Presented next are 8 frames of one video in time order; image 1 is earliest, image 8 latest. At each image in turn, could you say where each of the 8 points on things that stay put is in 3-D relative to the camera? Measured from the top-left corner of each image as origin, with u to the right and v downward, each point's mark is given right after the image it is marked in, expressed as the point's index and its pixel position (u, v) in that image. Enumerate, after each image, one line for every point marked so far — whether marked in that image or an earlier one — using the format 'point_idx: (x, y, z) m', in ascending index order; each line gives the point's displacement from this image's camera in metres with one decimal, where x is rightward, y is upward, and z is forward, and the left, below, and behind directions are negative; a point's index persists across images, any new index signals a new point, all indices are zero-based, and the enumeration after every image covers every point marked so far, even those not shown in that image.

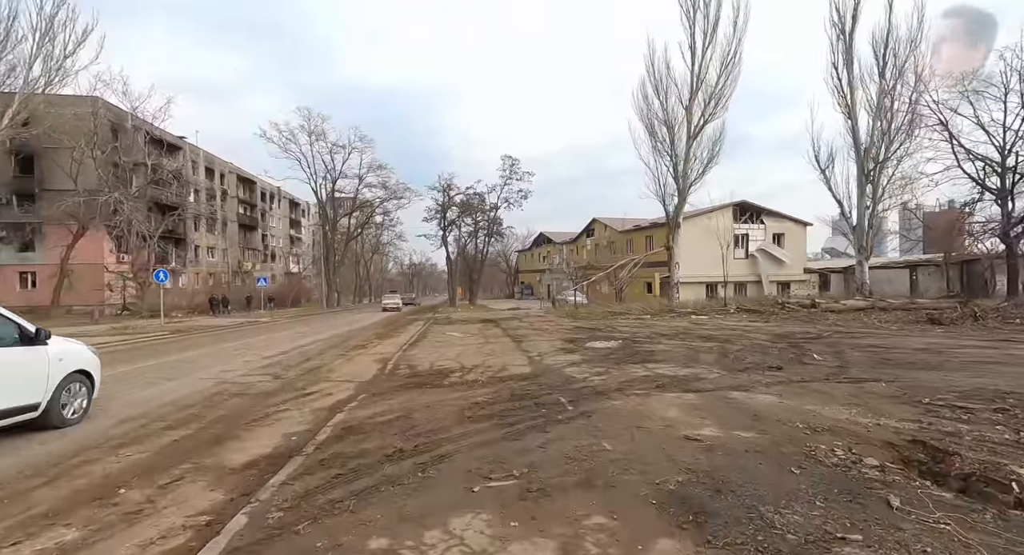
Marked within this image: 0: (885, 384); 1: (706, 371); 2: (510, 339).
0: (+6.0, -1.7, +7.9) m
1: (+3.5, -1.7, +8.7) m
2: (-0.1, -1.7, +13.5) m
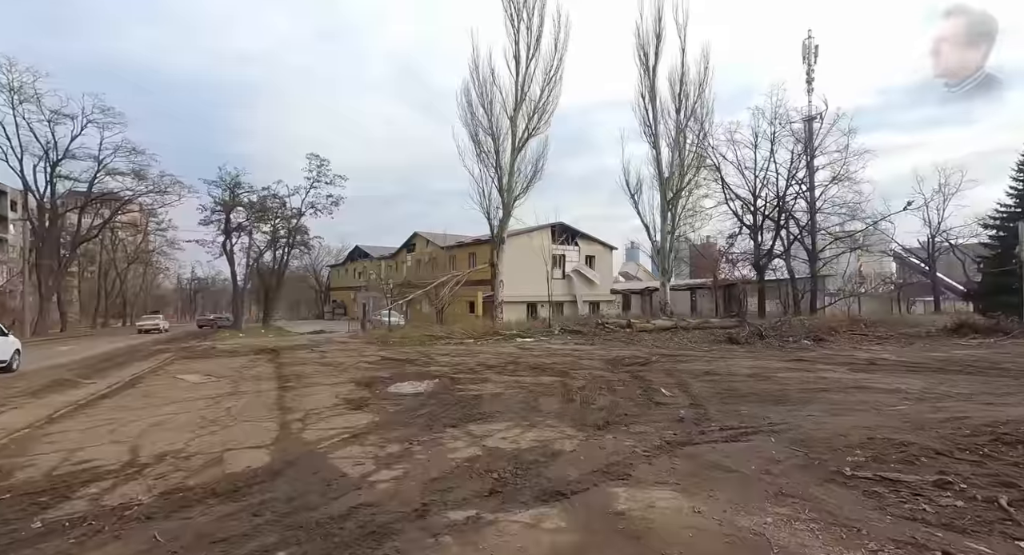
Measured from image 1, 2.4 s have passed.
0: (+3.2, -2.0, +6.1) m
1: (+0.6, -1.9, +6.0) m
2: (-4.5, -2.0, +9.2) m
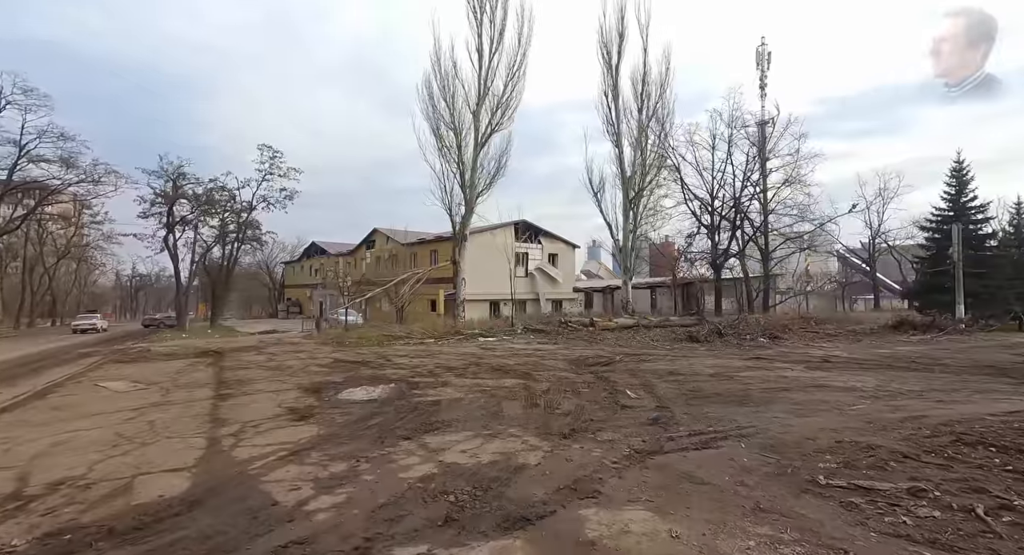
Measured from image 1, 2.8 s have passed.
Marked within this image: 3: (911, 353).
0: (+2.8, -2.0, +5.9) m
1: (+0.1, -1.9, +5.6) m
2: (-5.2, -2.0, +8.4) m
3: (+14.3, -2.7, +17.6) m
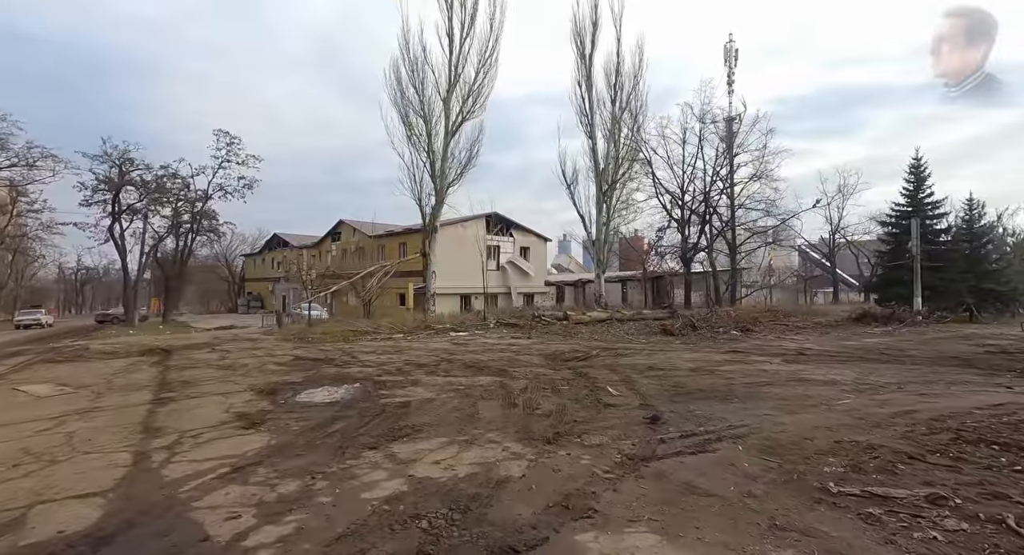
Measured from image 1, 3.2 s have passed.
0: (+2.5, -1.9, +5.5) m
1: (-0.1, -1.8, +5.0) m
2: (-5.5, -1.9, +7.5) m
3: (+13.4, -2.4, +17.9) m
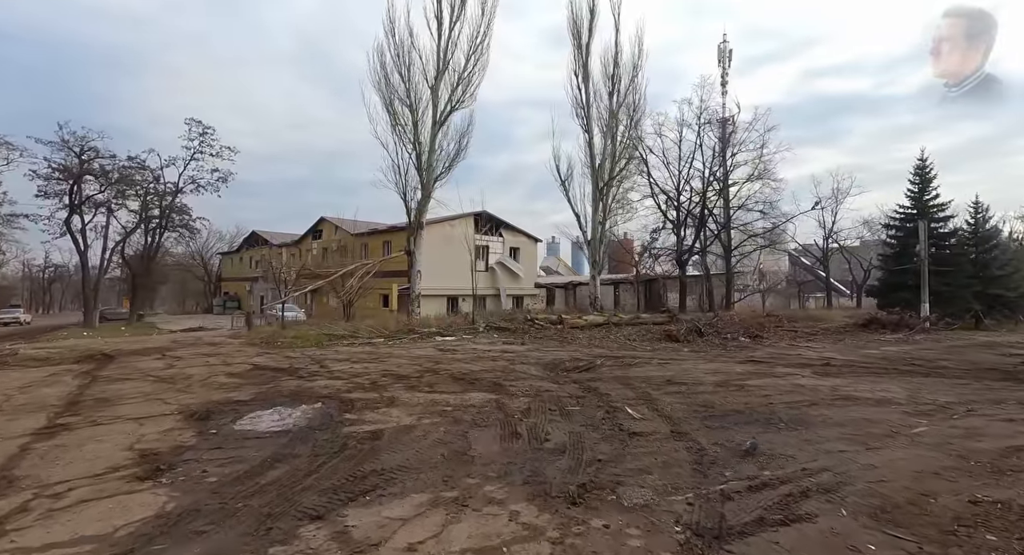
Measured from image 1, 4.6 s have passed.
0: (+2.6, -1.8, +3.9) m
1: (0.0, -1.7, +3.3) m
2: (-5.5, -1.7, +5.7) m
3: (+13.1, -2.5, +16.6) m
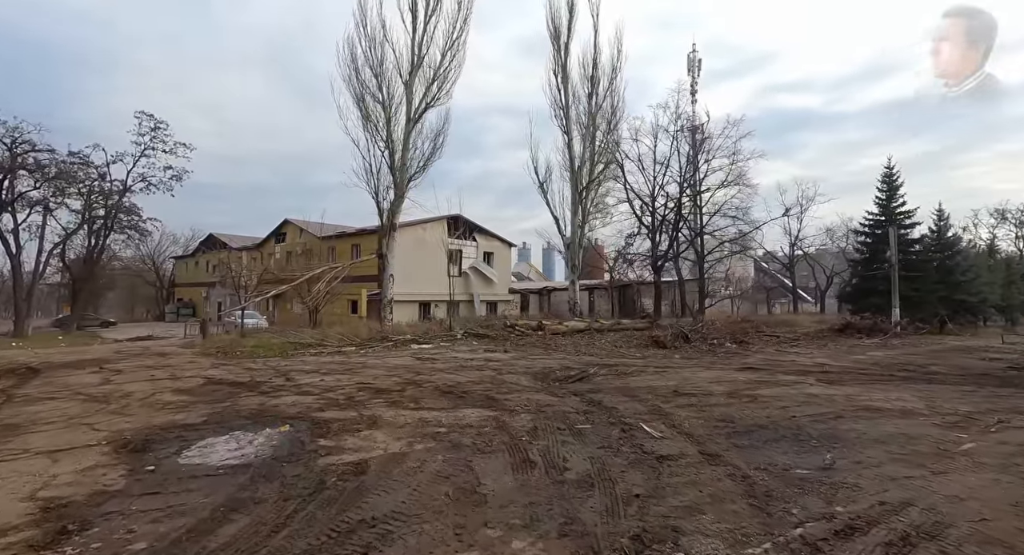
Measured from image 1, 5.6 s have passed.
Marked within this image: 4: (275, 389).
0: (+2.9, -1.8, +3.1) m
1: (+0.3, -1.7, +2.3) m
2: (-5.3, -1.7, +4.4) m
3: (+12.5, -2.7, +16.4) m
4: (-4.3, -2.0, +9.0) m
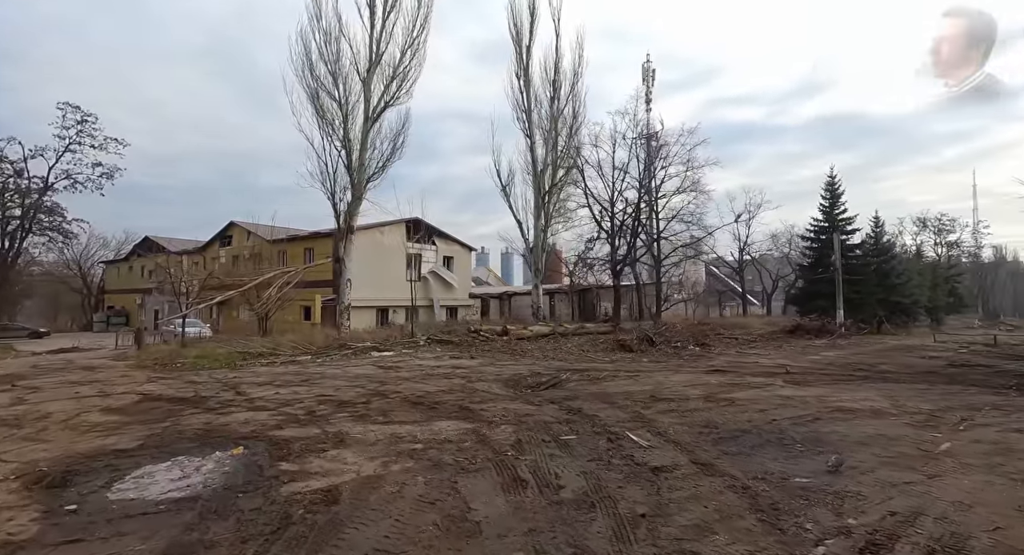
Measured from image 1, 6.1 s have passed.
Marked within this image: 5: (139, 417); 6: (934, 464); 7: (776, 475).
0: (+2.9, -1.8, +2.9) m
1: (+0.4, -1.7, +1.9) m
2: (-5.4, -1.7, +3.5) m
3: (+11.4, -2.8, +17.0) m
4: (-4.8, -2.1, +8.1) m
5: (-5.4, -2.0, +7.1) m
6: (+4.6, -2.0, +5.3) m
7: (+2.7, -2.0, +5.1) m
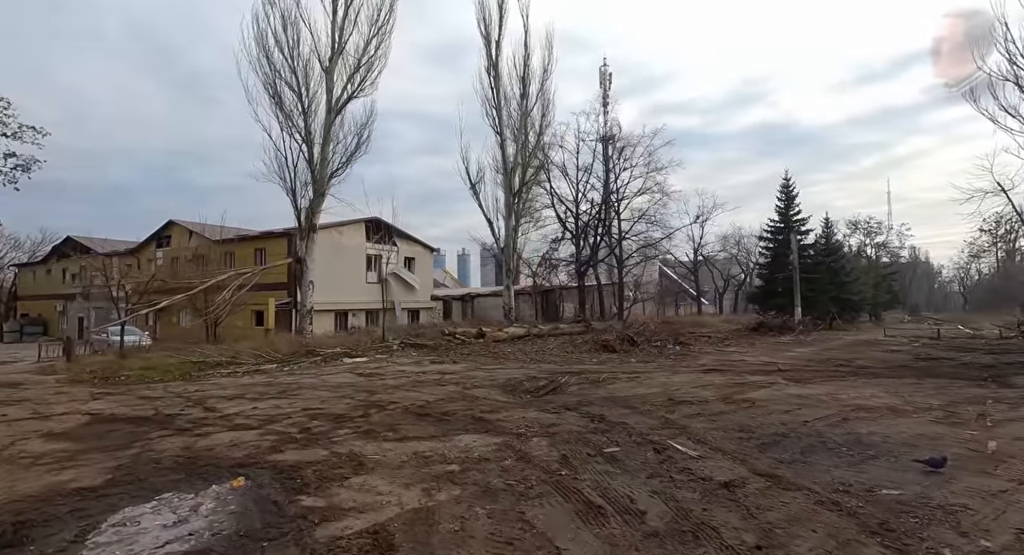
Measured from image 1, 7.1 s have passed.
0: (+3.7, -1.7, +2.5) m
1: (+1.2, -1.6, +1.3) m
2: (-4.7, -1.7, +2.3) m
3: (+10.7, -2.7, +17.4) m
4: (-4.5, -2.1, +7.0) m
5: (-5.0, -2.0, +5.9) m
6: (+5.1, -1.9, +5.1) m
7: (+3.3, -2.0, +4.7) m
